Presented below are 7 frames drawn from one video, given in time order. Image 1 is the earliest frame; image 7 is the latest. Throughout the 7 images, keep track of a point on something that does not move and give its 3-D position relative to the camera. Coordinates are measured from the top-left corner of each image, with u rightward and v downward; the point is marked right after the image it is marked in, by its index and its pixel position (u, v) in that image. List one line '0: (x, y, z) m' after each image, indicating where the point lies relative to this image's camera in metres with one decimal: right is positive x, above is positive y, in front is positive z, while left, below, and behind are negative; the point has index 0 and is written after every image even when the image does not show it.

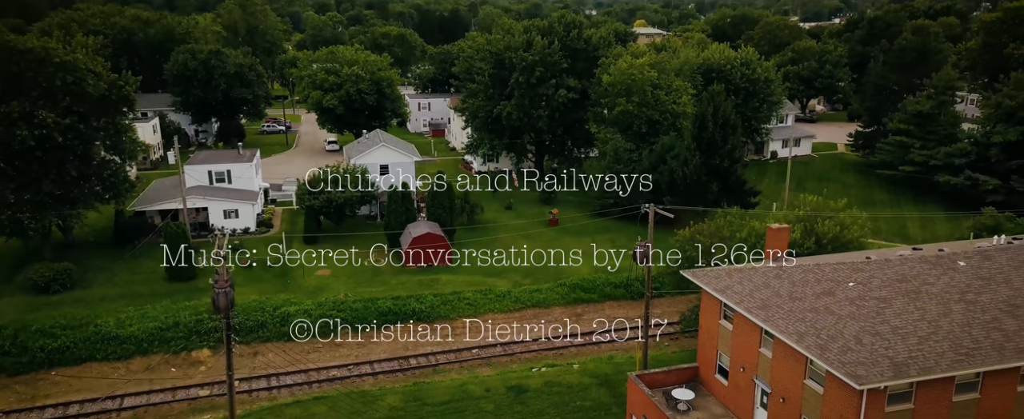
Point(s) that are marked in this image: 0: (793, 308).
0: (+5.9, -2.1, +15.9) m
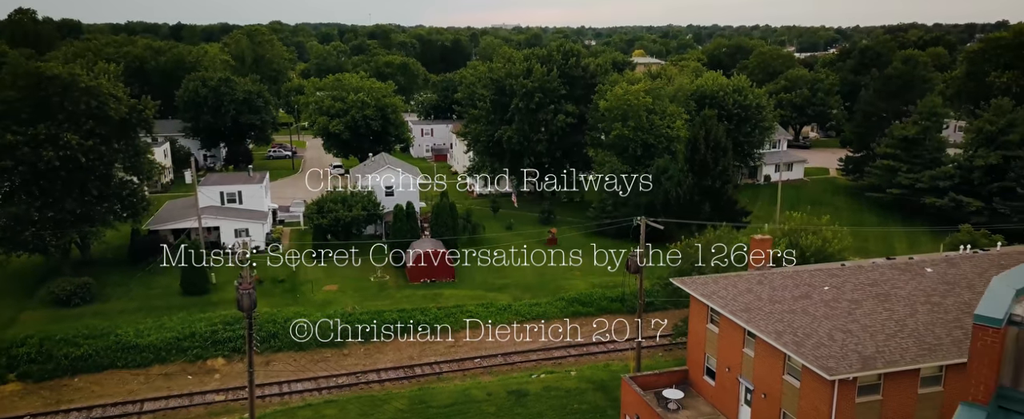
0: (+6.0, -2.3, +17.1) m
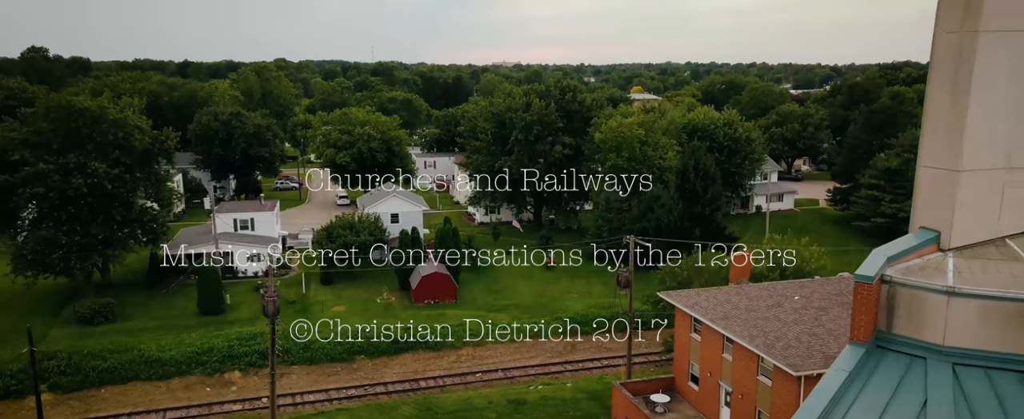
0: (+5.9, -2.7, +18.8) m
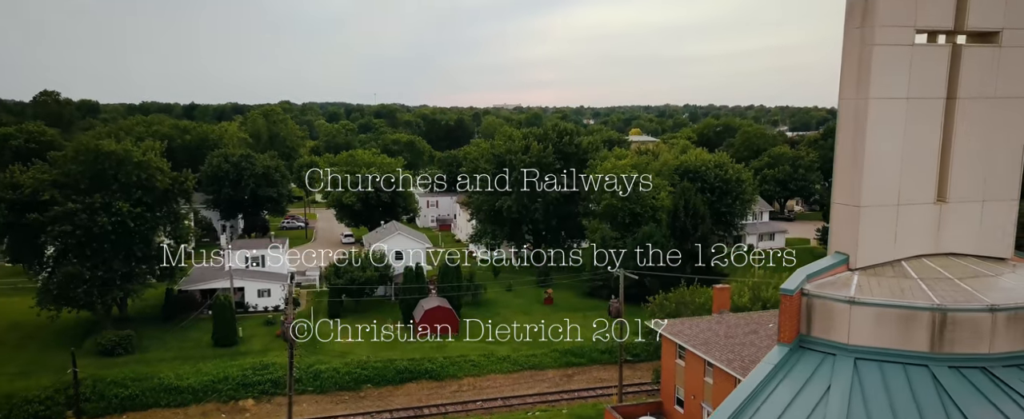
0: (+5.9, -3.7, +20.5) m
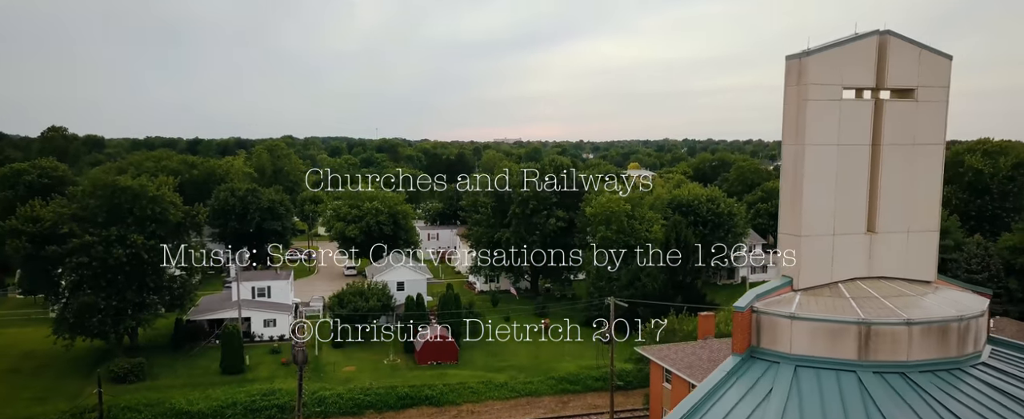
0: (+5.8, -4.6, +21.9) m
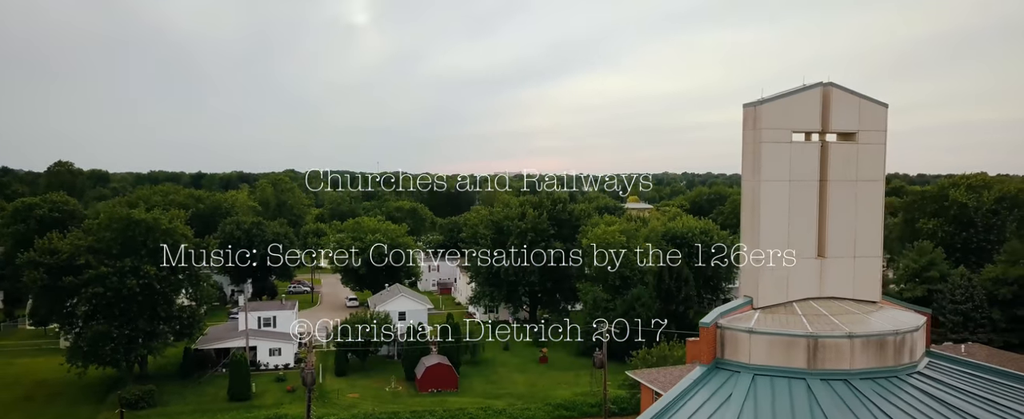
0: (+5.7, -5.6, +23.1) m
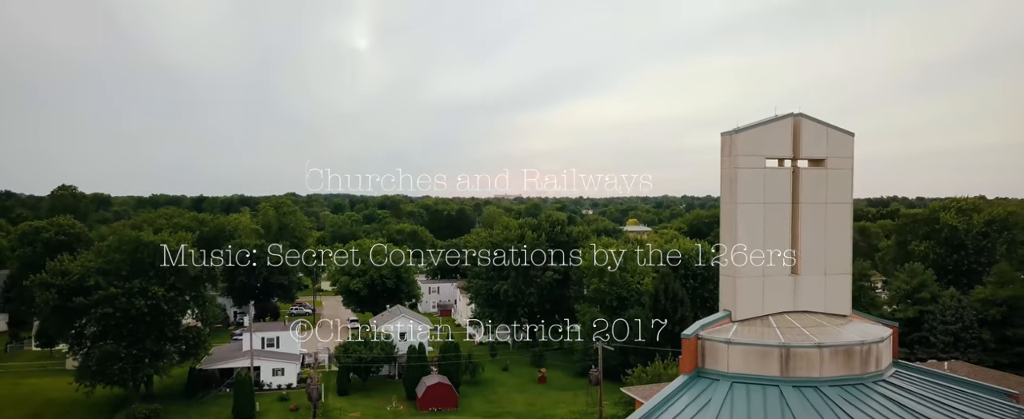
0: (+5.6, -6.2, +24.0) m
